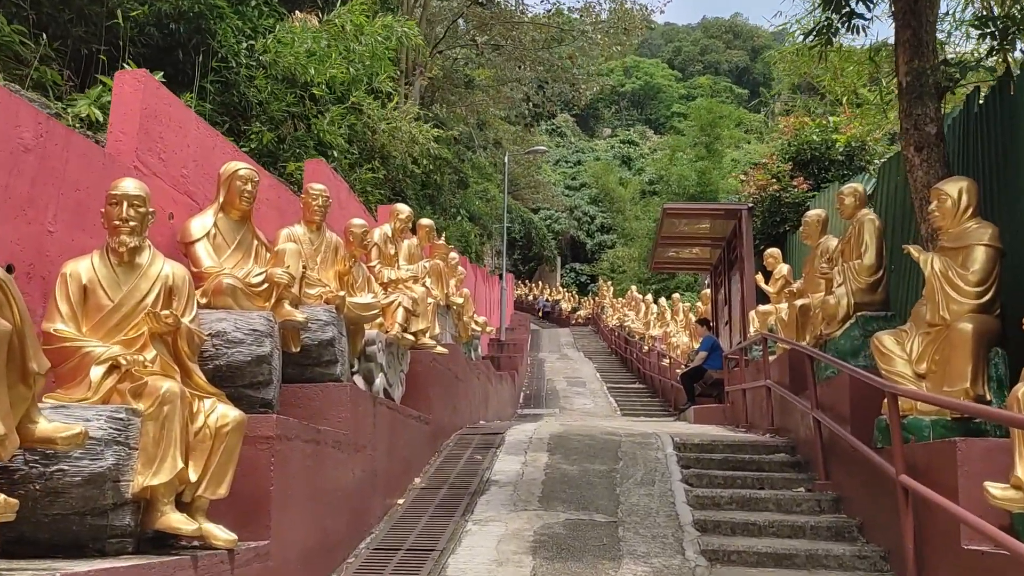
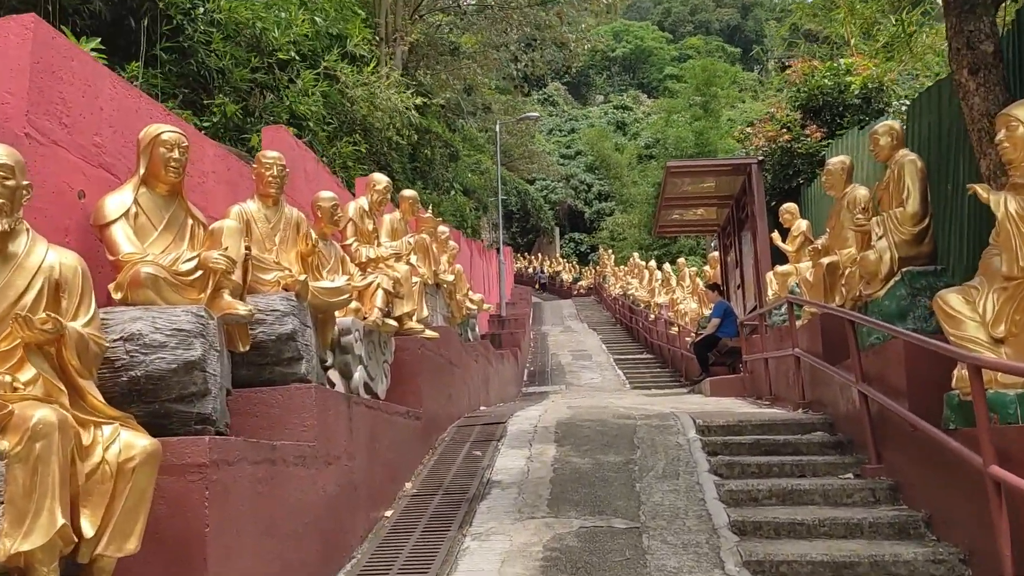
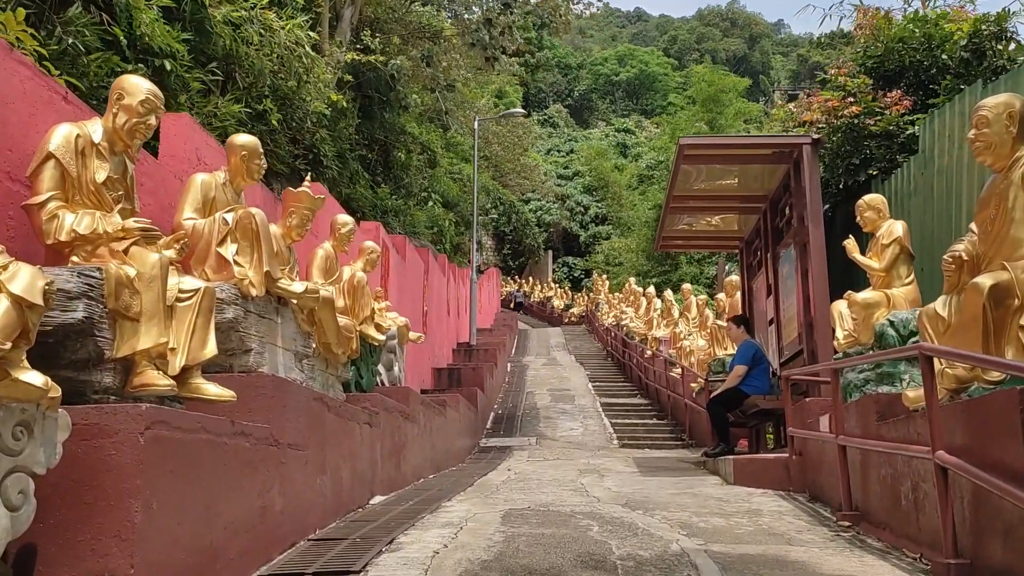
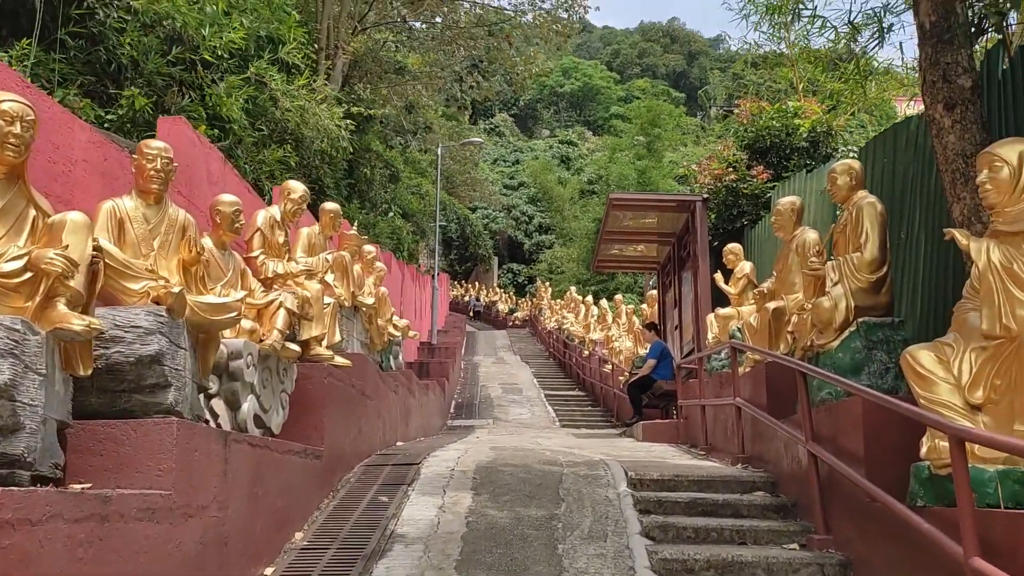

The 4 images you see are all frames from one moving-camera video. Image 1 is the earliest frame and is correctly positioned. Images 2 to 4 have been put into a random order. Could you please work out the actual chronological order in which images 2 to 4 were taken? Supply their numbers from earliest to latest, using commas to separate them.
2, 4, 3
